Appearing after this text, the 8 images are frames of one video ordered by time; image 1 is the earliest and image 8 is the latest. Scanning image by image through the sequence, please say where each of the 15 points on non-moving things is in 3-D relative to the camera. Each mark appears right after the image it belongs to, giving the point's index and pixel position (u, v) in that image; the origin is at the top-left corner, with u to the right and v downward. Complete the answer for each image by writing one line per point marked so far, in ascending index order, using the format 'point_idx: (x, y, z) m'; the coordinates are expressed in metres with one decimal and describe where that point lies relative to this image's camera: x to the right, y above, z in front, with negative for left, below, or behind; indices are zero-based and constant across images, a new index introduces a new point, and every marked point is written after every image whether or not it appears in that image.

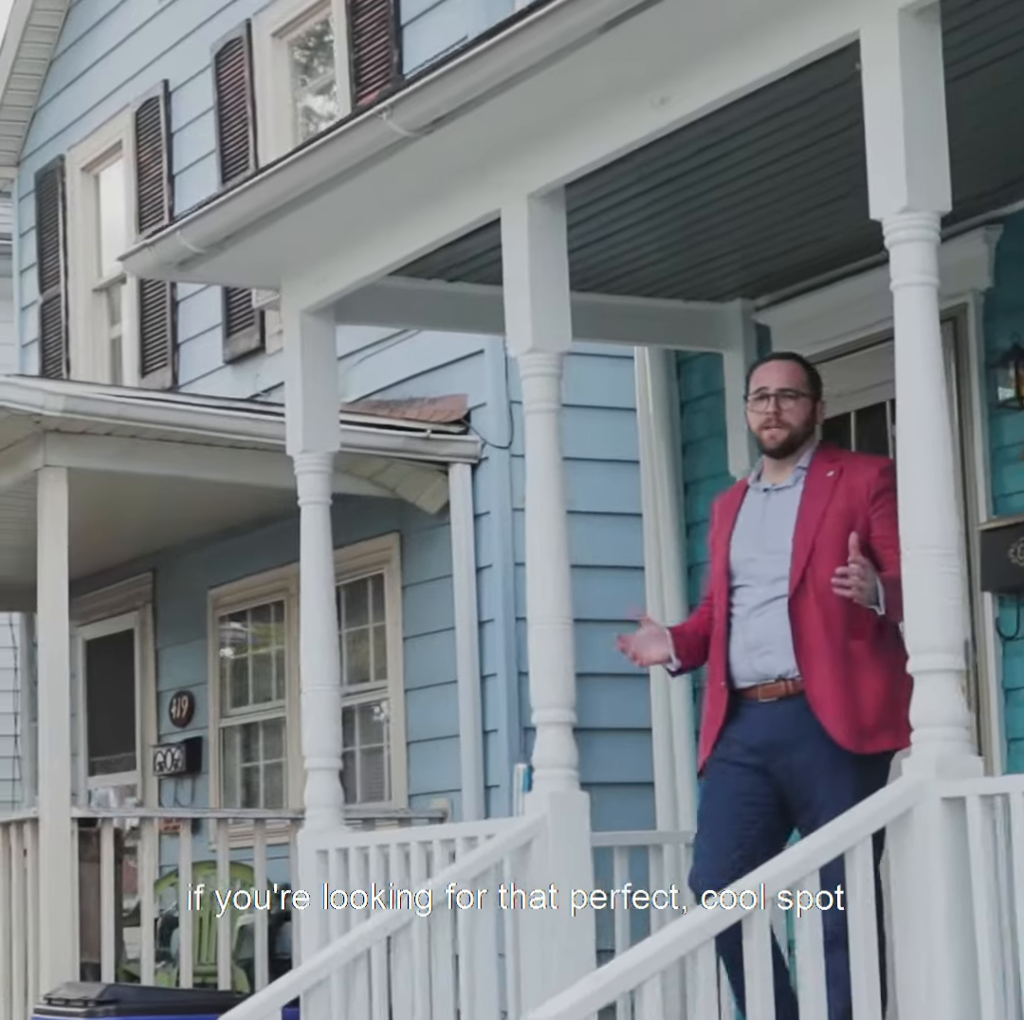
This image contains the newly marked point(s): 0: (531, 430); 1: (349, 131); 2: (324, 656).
0: (+0.1, +0.2, +7.2) m
1: (-0.5, +1.1, +7.4) m
2: (-0.6, -0.5, +8.4) m
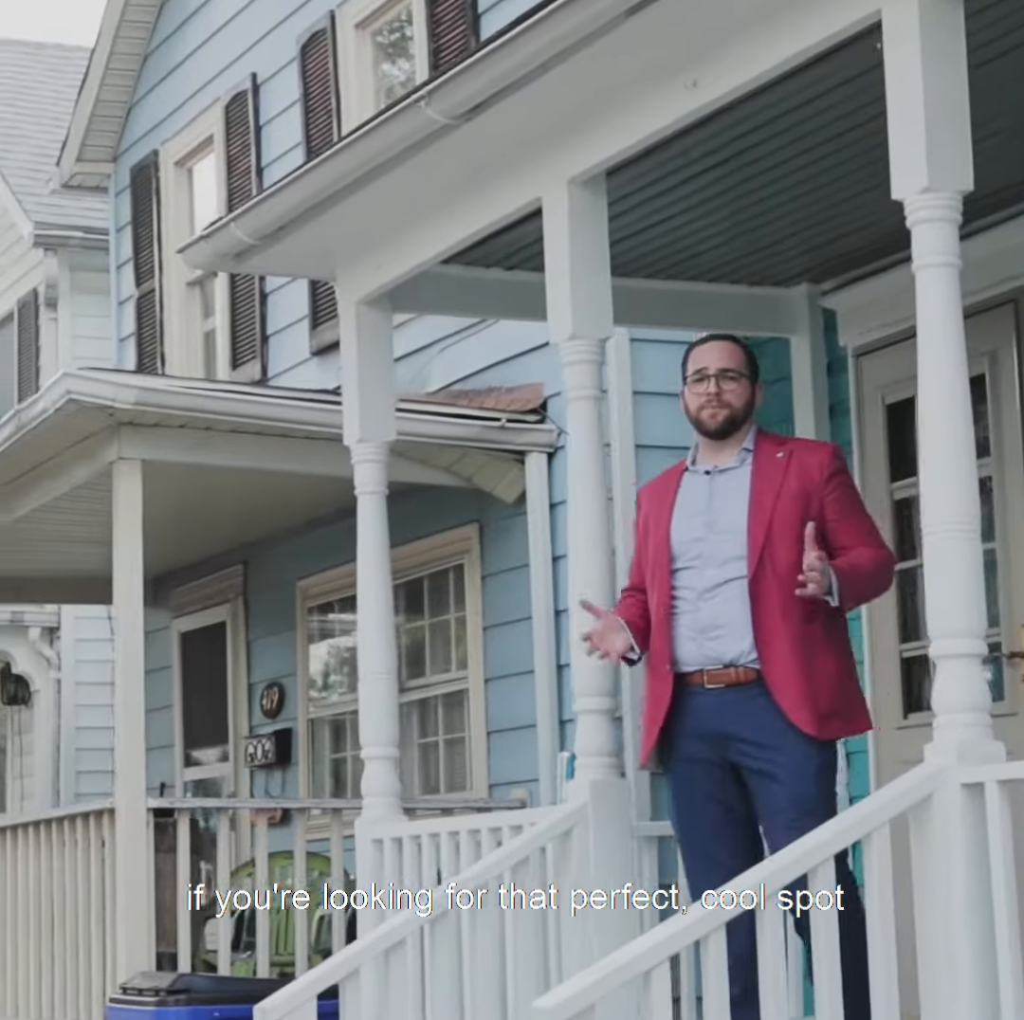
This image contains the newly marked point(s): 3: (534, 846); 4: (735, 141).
0: (+0.2, +0.3, +7.1) m
1: (-0.4, +1.2, +7.4) m
2: (-0.5, -0.5, +8.4) m
3: (+0.1, -0.9, +6.8) m
4: (+0.7, +1.1, +7.6) m
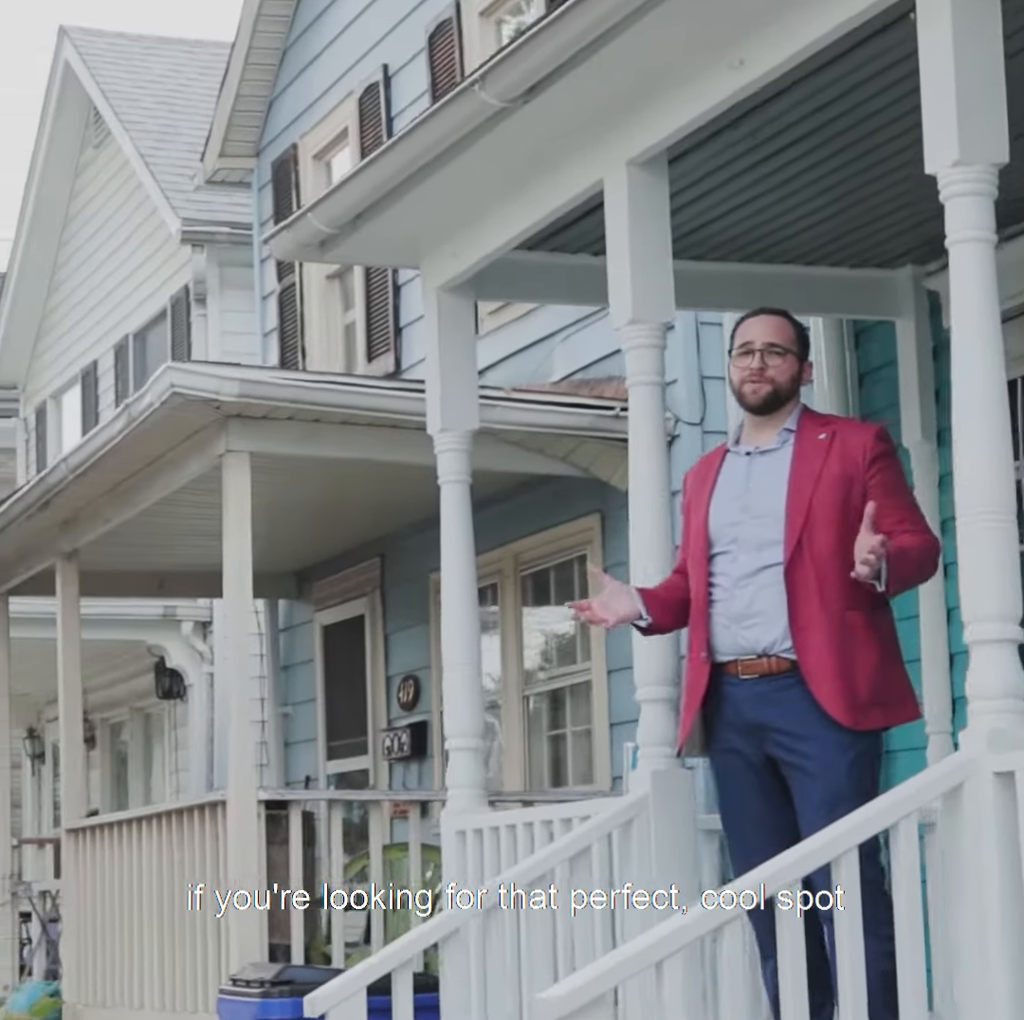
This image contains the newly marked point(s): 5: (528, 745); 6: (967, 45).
0: (+0.3, +0.3, +7.0) m
1: (-0.2, +1.2, +7.2) m
2: (-0.2, -0.4, +8.3) m
3: (+0.2, -0.9, +6.7) m
4: (+0.9, +1.2, +7.4) m
5: (+0.1, -1.3, +13.1) m
6: (+1.0, +1.0, +5.3) m
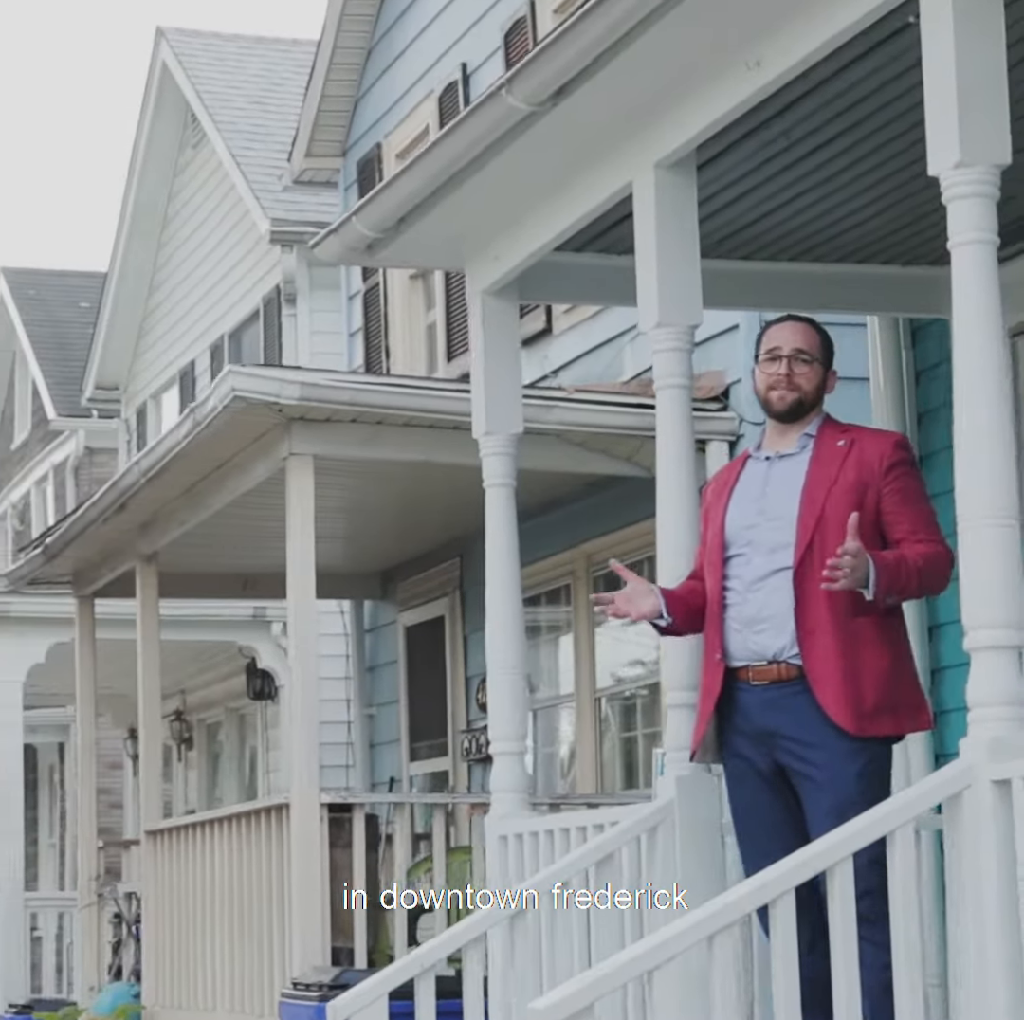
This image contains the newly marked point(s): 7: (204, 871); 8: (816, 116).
0: (+0.4, +0.3, +6.9) m
1: (-0.1, +1.2, +7.2) m
2: (0.0, -0.4, +8.3) m
3: (+0.3, -0.9, +6.7) m
4: (+1.0, +1.2, +7.3) m
5: (+0.5, -1.3, +13.1) m
6: (+1.0, +1.0, +5.2) m
7: (-1.6, -1.8, +12.4) m
8: (+0.9, +1.2, +7.2) m
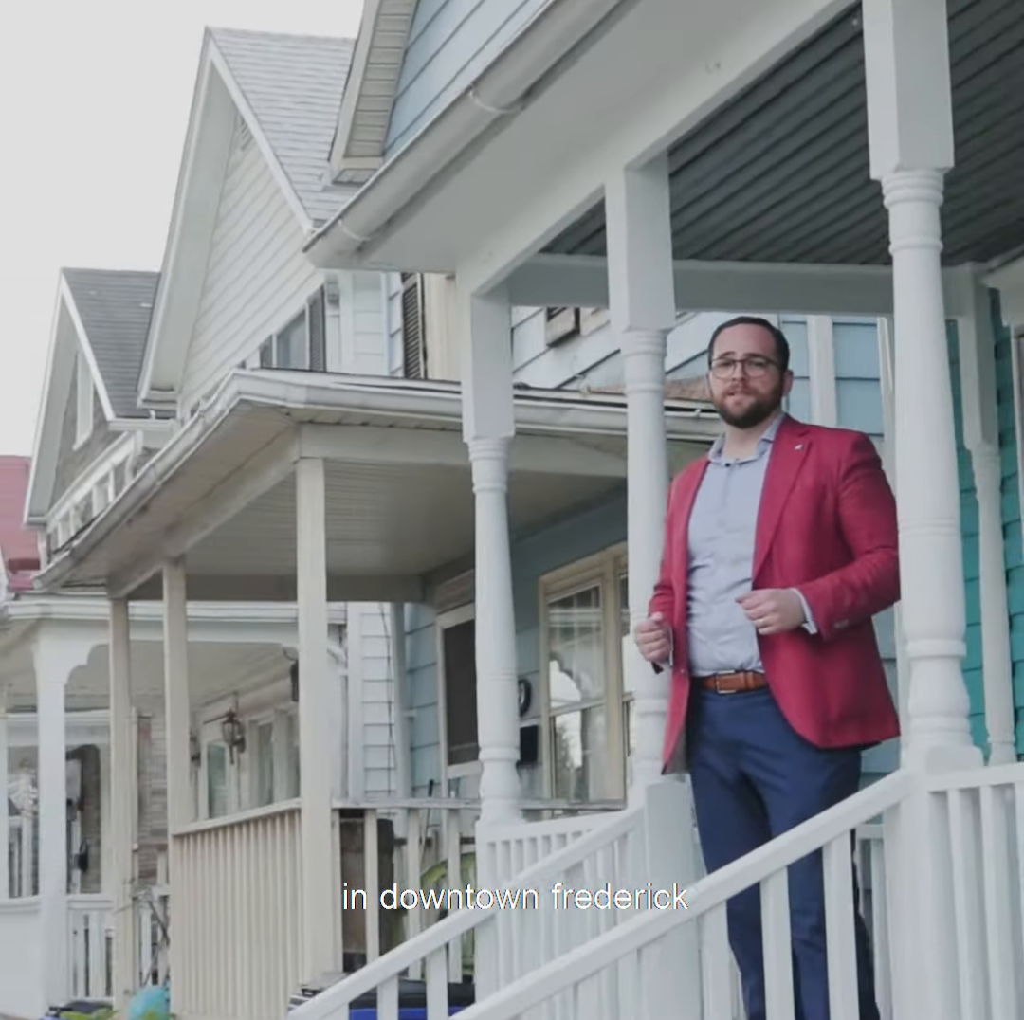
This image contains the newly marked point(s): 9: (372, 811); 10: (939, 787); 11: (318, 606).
0: (+0.3, +0.3, +6.8) m
1: (-0.2, +1.2, +7.1) m
2: (0.0, -0.5, +8.2) m
3: (+0.2, -0.9, +6.5) m
4: (+0.9, +1.2, +7.1) m
5: (+0.6, -1.3, +12.9) m
6: (+0.8, +1.0, +5.1) m
7: (-1.5, -1.9, +12.3) m
8: (+0.8, +1.2, +7.1) m
9: (-0.6, -1.3, +10.7) m
10: (+0.9, -0.6, +4.9) m
11: (-0.9, -0.4, +10.7) m
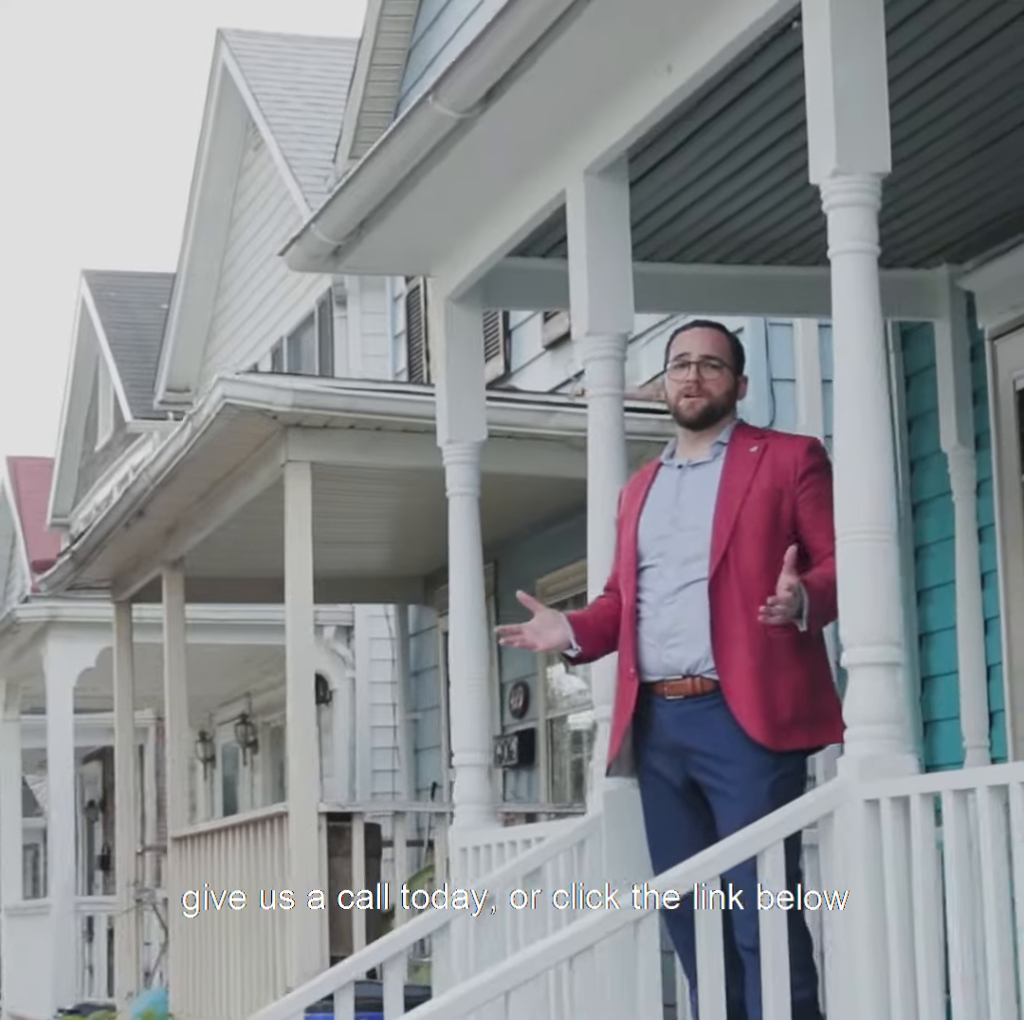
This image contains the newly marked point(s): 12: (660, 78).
0: (+0.2, +0.3, +6.8) m
1: (-0.3, +1.2, +7.1) m
2: (-0.1, -0.5, +8.2) m
3: (+0.1, -0.9, +6.5) m
4: (+0.8, +1.1, +7.1) m
5: (+0.6, -1.3, +12.9) m
6: (+0.7, +1.0, +5.1) m
7: (-1.5, -1.9, +12.4) m
8: (+0.7, +1.2, +7.0) m
9: (-0.7, -1.3, +10.7) m
10: (+0.7, -0.6, +4.9) m
11: (-0.9, -0.5, +10.7) m
12: (+0.4, +1.1, +6.4) m
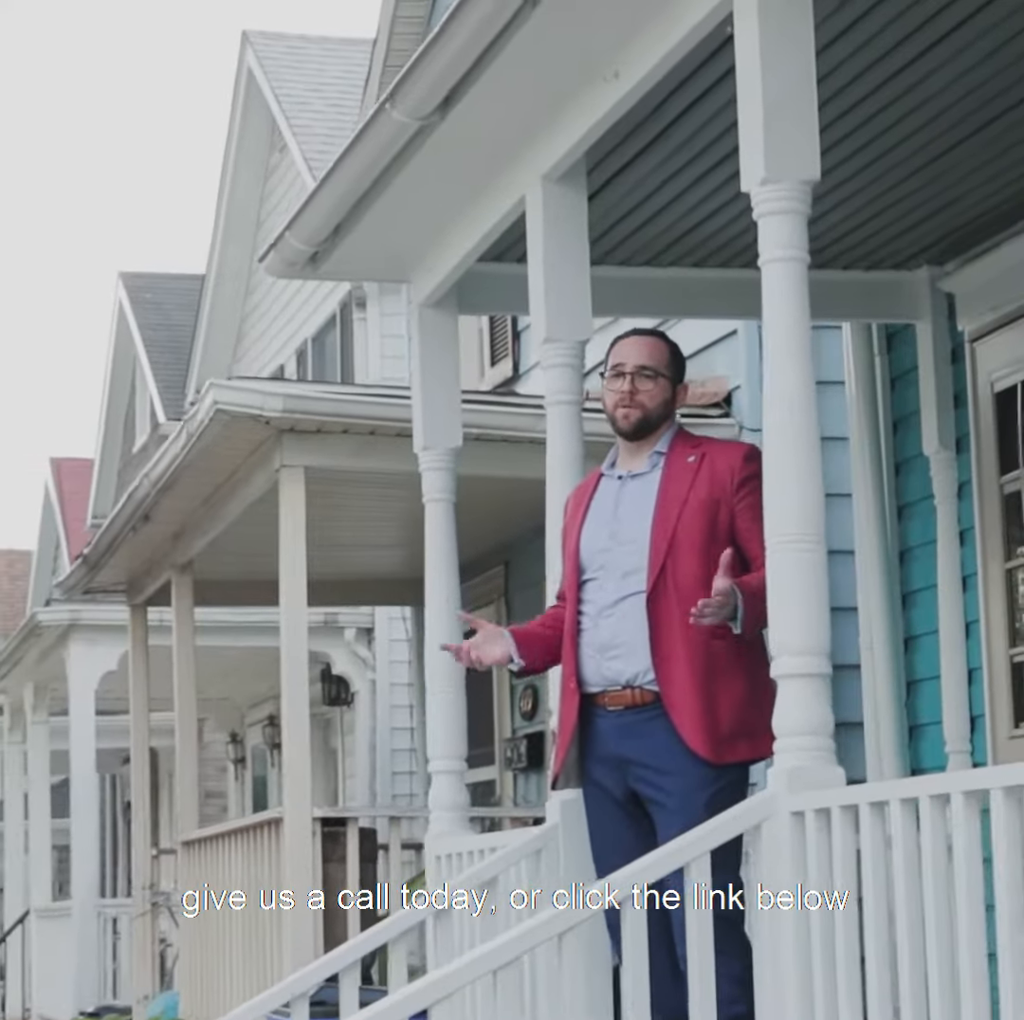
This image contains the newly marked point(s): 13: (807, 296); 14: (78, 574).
0: (+0.1, +0.2, +6.8) m
1: (-0.4, +1.1, +7.1) m
2: (-0.2, -0.5, +8.2) m
3: (0.0, -1.0, +6.5) m
4: (+0.7, +1.1, +7.1) m
5: (+0.6, -1.3, +12.9) m
6: (+0.5, +1.0, +5.0) m
7: (-1.5, -1.9, +12.4) m
8: (+0.6, +1.1, +7.0) m
9: (-0.7, -1.4, +10.7) m
10: (+0.6, -0.6, +4.9) m
11: (-0.9, -0.5, +10.7) m
12: (+0.3, +1.1, +6.3) m
13: (+0.6, +0.4, +5.1) m
14: (-2.8, -0.4, +15.5) m
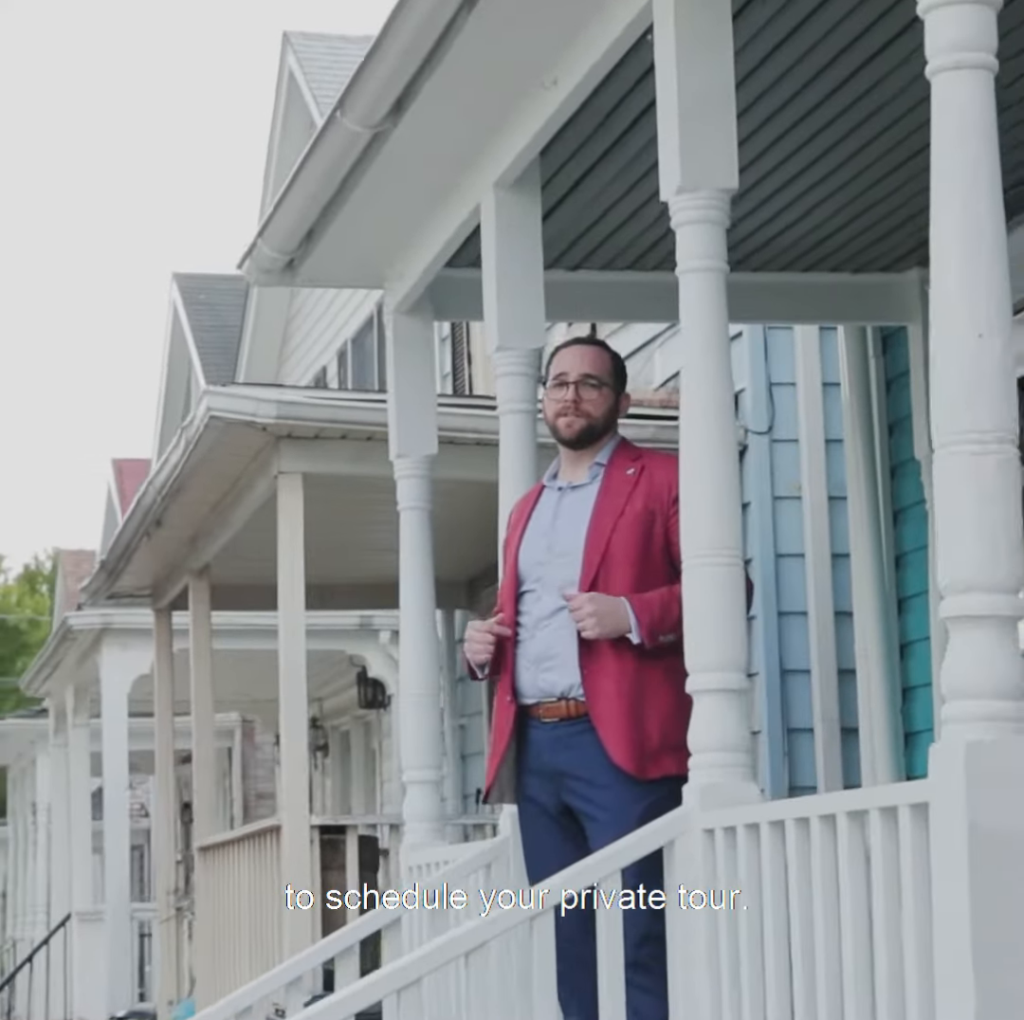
0: (0.0, +0.2, +6.7) m
1: (-0.5, +1.1, +7.0) m
2: (-0.3, -0.5, +8.1) m
3: (-0.2, -1.0, +6.4) m
4: (+0.5, +1.1, +7.0) m
5: (+0.7, -1.3, +12.8) m
6: (+0.4, +0.9, +4.9) m
7: (-1.4, -1.9, +12.3) m
8: (+0.5, +1.1, +6.9) m
9: (-0.7, -1.4, +10.6) m
10: (+0.4, -0.6, +4.8) m
11: (-1.0, -0.5, +10.6) m
12: (+0.1, +1.1, +6.2) m
13: (+0.5, +0.4, +5.0) m
14: (-2.7, -0.4, +15.5) m
